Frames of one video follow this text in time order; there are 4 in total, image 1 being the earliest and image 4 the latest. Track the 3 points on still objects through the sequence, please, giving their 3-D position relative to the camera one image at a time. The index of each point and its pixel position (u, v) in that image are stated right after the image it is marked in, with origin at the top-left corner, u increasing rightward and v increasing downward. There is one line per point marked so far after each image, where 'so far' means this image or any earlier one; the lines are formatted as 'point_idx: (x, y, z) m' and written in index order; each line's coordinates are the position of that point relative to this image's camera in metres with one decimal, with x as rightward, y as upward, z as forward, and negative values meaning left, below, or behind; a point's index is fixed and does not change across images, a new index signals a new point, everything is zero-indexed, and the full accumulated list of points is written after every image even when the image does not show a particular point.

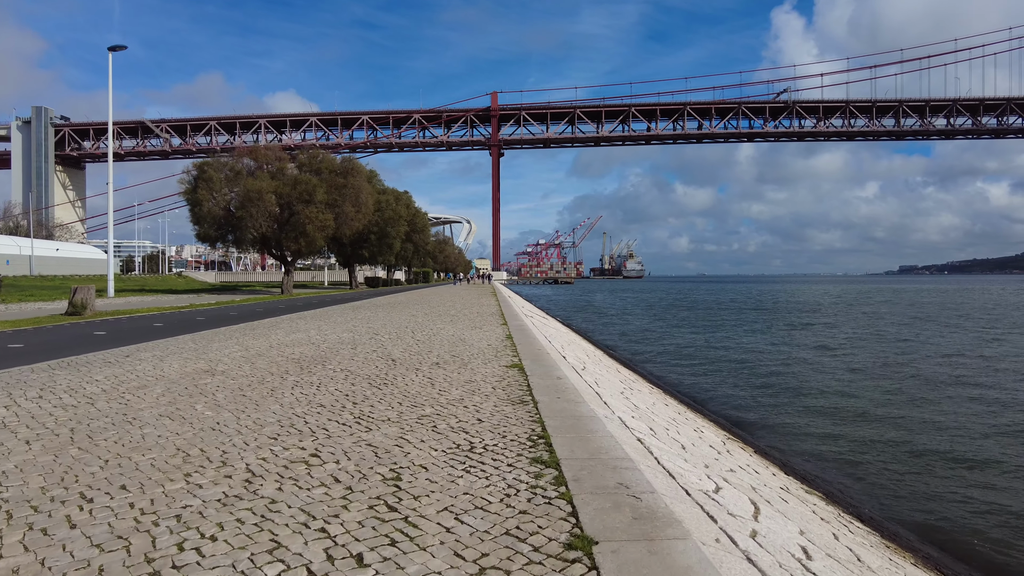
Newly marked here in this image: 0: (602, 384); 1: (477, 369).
0: (+1.2, -1.3, +8.5) m
1: (-0.4, -1.0, +8.1) m
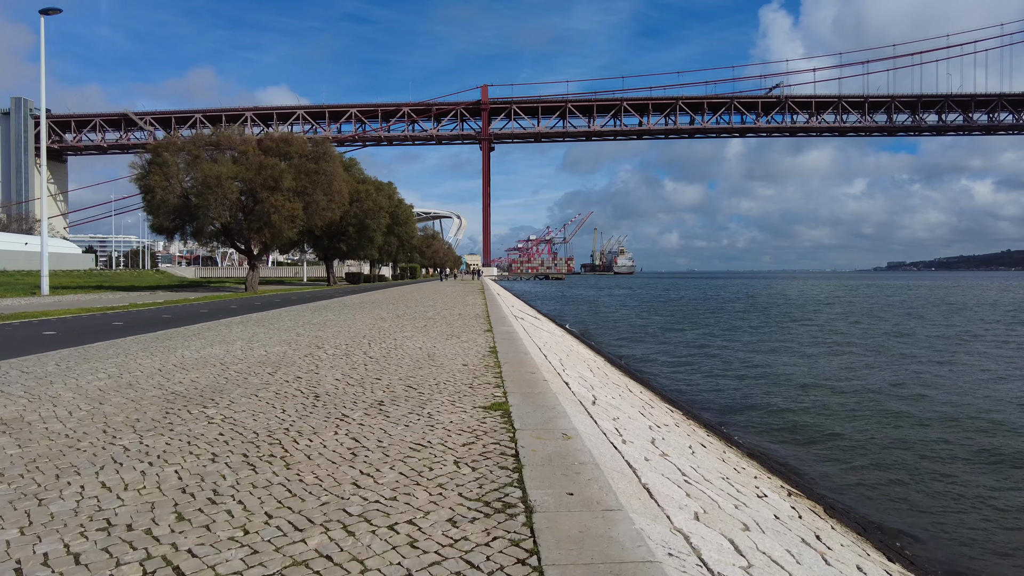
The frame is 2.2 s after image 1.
0: (+1.0, -1.3, +5.8) m
1: (-0.6, -1.0, +5.3) m
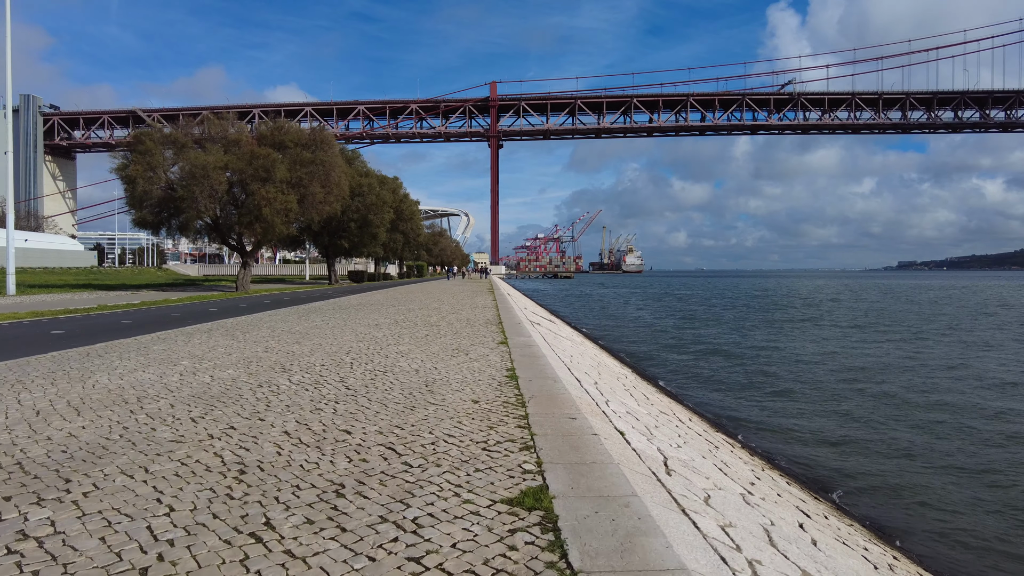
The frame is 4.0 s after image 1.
0: (+1.3, -1.4, +3.5) m
1: (-0.4, -1.1, +3.0) m
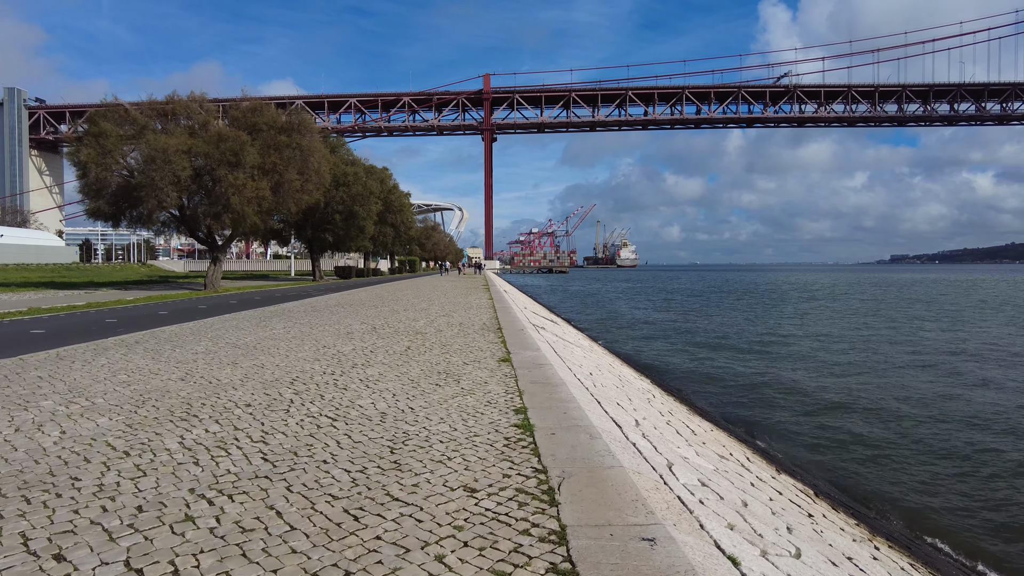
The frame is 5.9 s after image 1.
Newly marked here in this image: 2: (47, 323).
0: (+1.4, -1.5, +1.1) m
1: (-0.2, -1.2, +0.6) m
2: (-8.6, -0.6, +11.9) m
